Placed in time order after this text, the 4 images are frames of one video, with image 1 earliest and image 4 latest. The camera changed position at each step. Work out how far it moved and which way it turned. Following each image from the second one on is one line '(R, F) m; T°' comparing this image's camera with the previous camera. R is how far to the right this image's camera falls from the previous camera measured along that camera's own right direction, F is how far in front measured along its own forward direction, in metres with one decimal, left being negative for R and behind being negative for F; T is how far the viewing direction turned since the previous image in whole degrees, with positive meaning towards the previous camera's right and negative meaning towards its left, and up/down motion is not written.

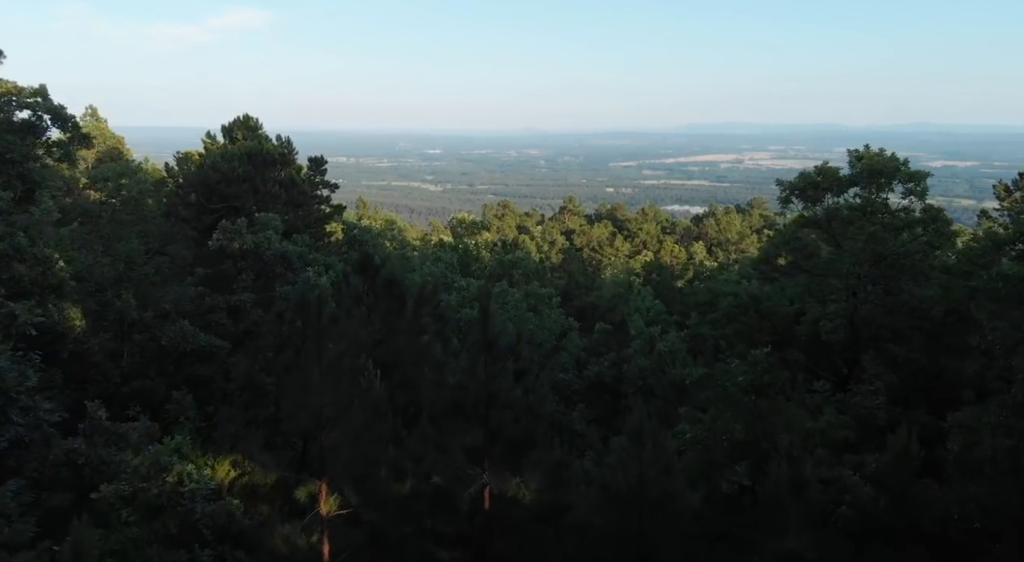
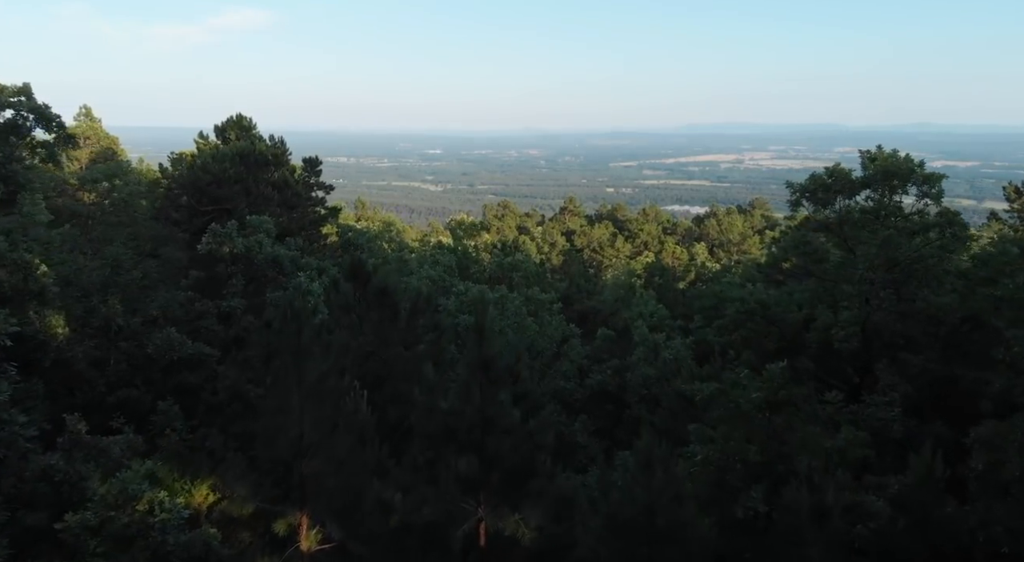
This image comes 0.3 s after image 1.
(0.0, +0.5) m; 0°
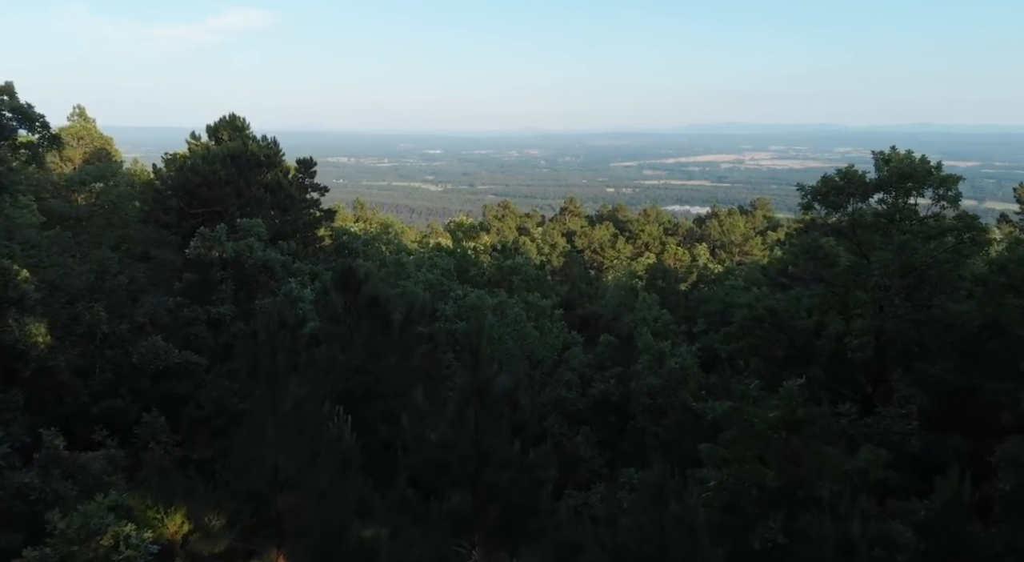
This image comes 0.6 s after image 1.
(0.0, +0.5) m; 0°
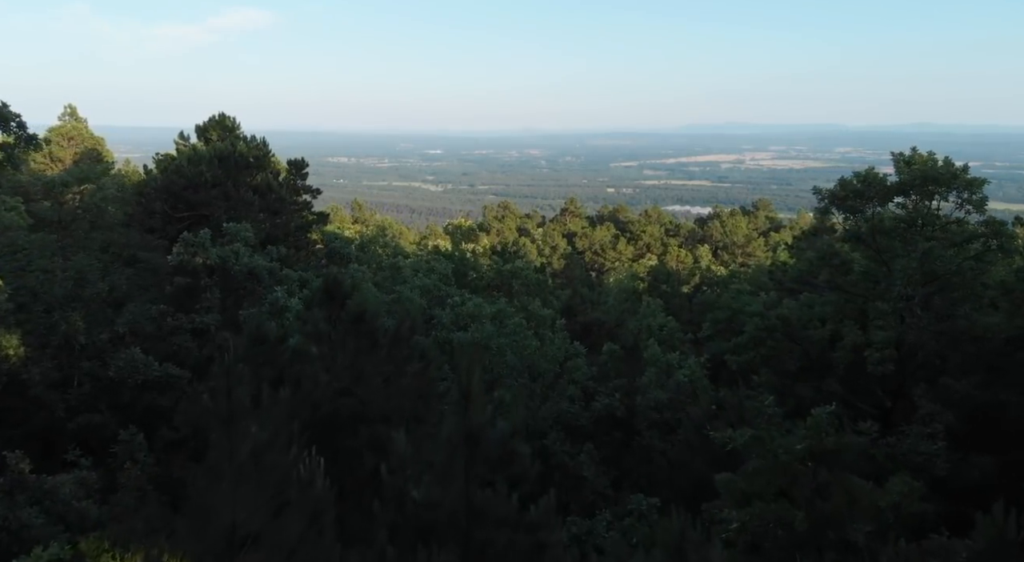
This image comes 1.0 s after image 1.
(0.0, +0.7) m; 0°
